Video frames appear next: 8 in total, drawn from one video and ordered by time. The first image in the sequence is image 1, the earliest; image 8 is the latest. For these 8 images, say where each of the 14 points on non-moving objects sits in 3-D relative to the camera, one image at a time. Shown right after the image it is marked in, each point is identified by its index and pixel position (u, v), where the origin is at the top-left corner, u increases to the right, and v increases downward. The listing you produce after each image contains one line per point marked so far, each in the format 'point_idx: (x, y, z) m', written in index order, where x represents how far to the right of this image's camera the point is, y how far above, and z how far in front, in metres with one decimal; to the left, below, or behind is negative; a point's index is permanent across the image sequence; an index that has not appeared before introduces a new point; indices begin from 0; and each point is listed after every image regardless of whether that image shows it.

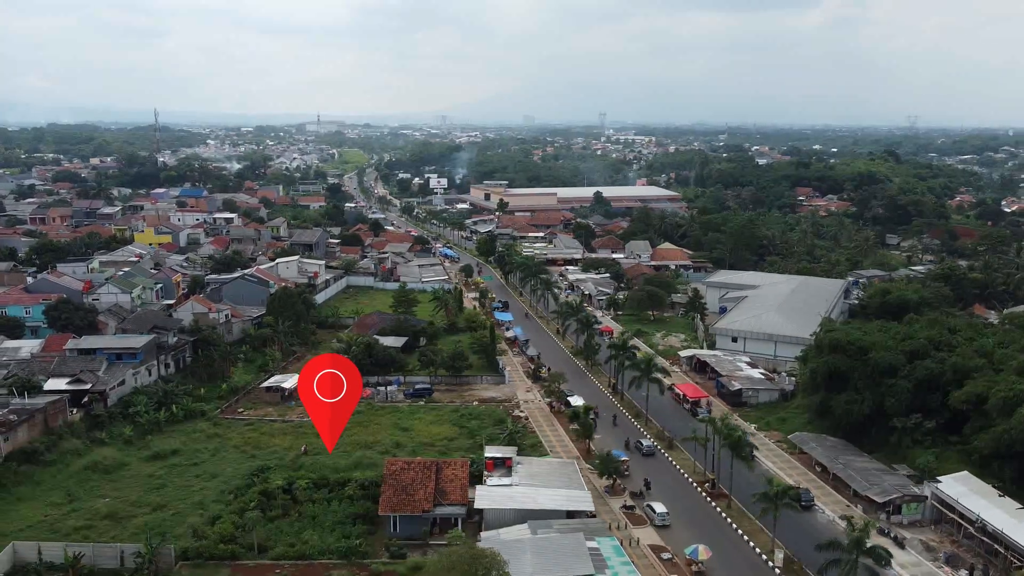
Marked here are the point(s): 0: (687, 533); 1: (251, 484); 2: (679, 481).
0: (+3.1, -4.4, +15.0) m
1: (-5.3, -4.0, +16.9) m
2: (+3.4, -3.9, +17.0) m
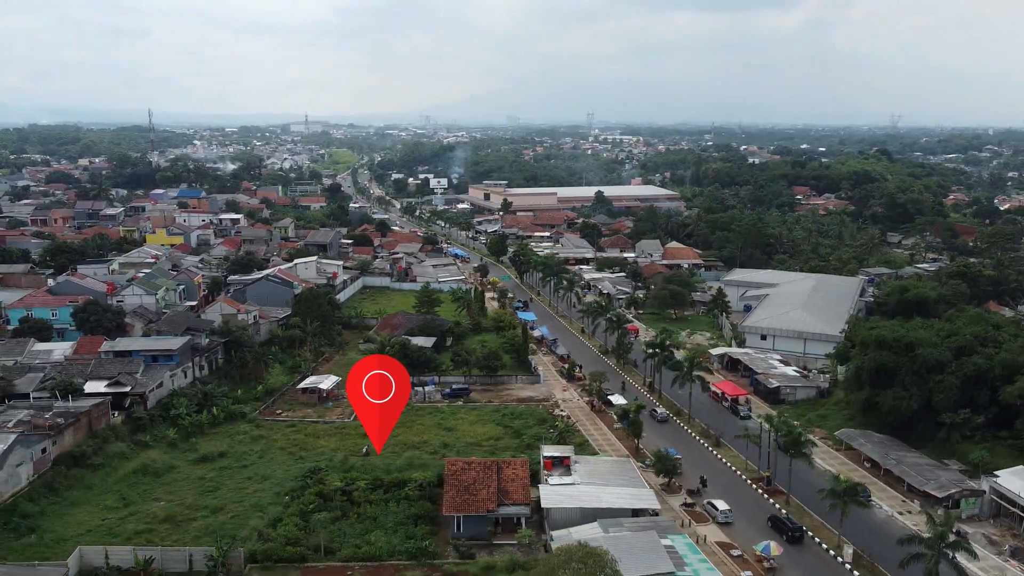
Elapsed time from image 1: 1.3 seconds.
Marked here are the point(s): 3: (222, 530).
0: (+4.2, -4.3, +15.1) m
1: (-4.1, -4.0, +16.8) m
2: (+4.6, -3.9, +17.1) m
3: (-5.3, -4.4, +15.1) m
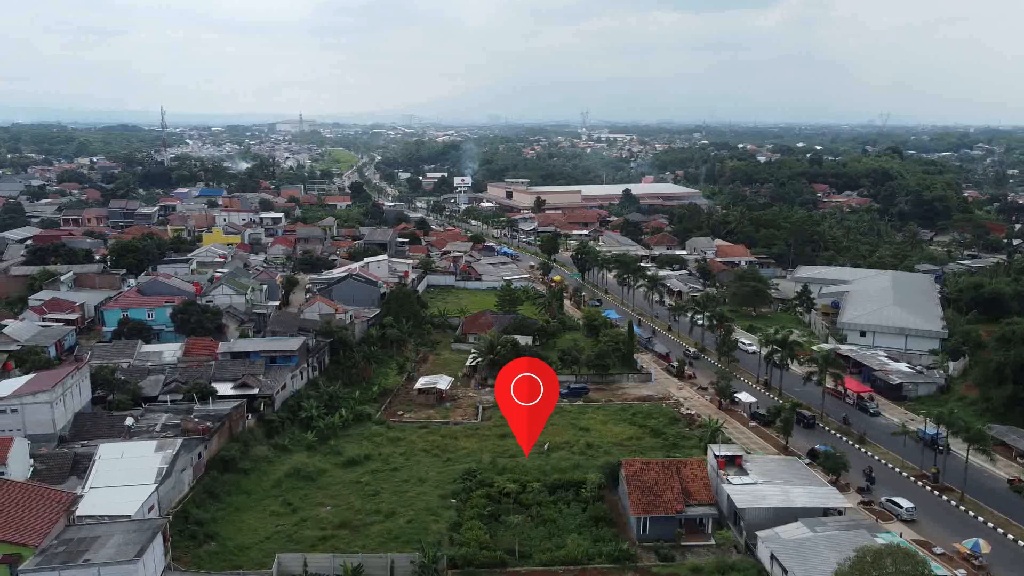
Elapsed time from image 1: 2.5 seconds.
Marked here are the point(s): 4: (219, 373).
0: (+7.6, -4.2, +14.9) m
1: (-0.8, -4.0, +16.5) m
2: (+7.9, -3.8, +17.0) m
3: (-1.9, -4.4, +14.7) m
4: (-7.0, -2.0, +19.9) m
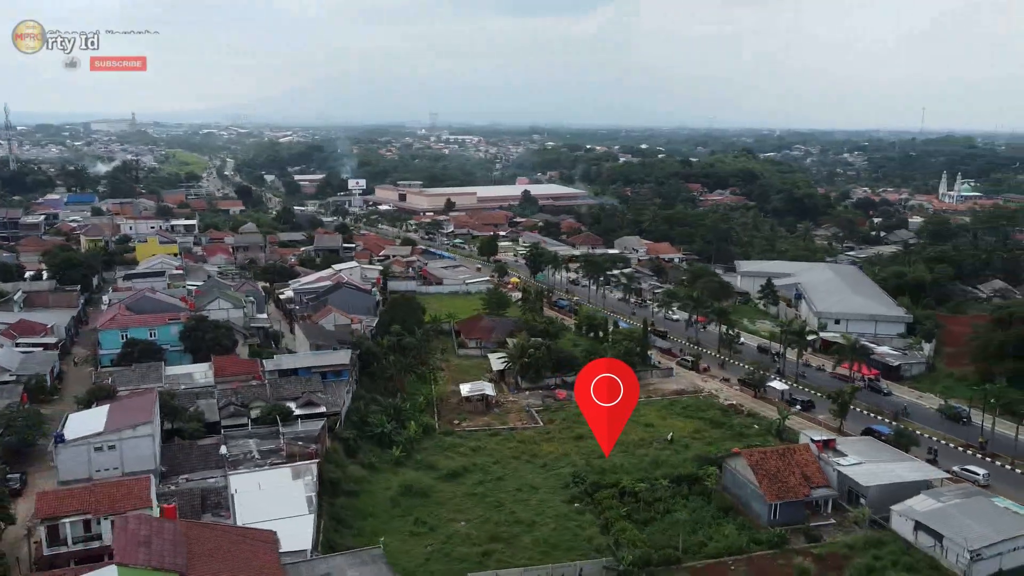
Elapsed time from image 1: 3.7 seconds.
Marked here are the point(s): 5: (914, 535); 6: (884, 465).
0: (+10.1, -4.0, +16.8) m
1: (+1.6, -4.1, +16.6) m
2: (+10.0, -3.6, +18.8) m
3: (+0.9, -4.5, +14.6) m
4: (-5.3, -2.3, +18.7) m
5: (+7.1, -4.4, +14.7) m
6: (+7.5, -3.6, +16.7) m
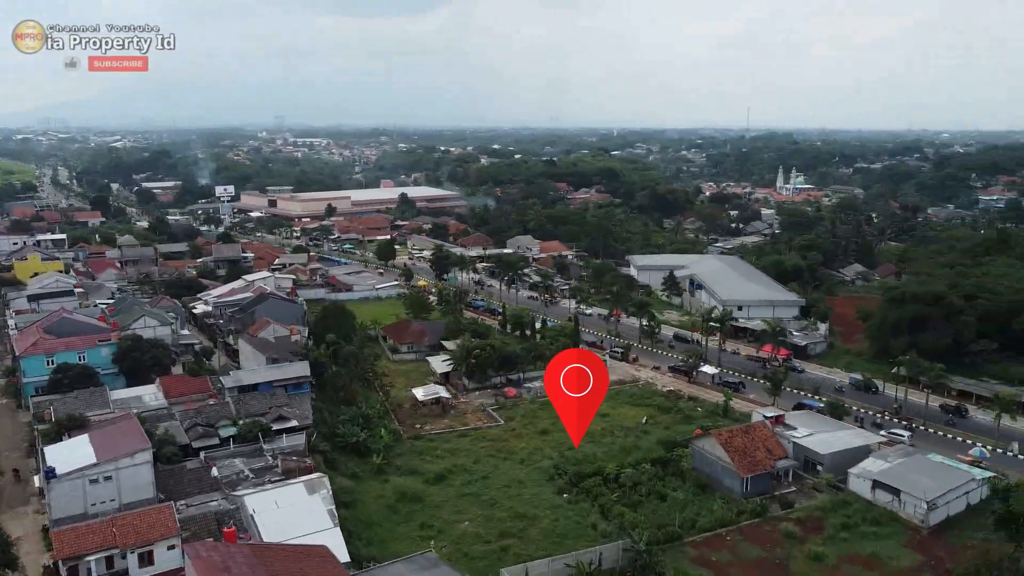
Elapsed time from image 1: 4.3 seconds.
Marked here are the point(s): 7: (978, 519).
0: (+9.7, -3.6, +19.1) m
1: (+1.4, -4.1, +17.3) m
2: (+9.1, -3.2, +21.1) m
3: (+1.0, -4.5, +15.3) m
4: (-5.9, -2.6, +18.1) m
5: (+7.2, -4.1, +16.5) m
6: (+7.1, -3.3, +18.5) m
7: (+8.9, -4.4, +15.9) m
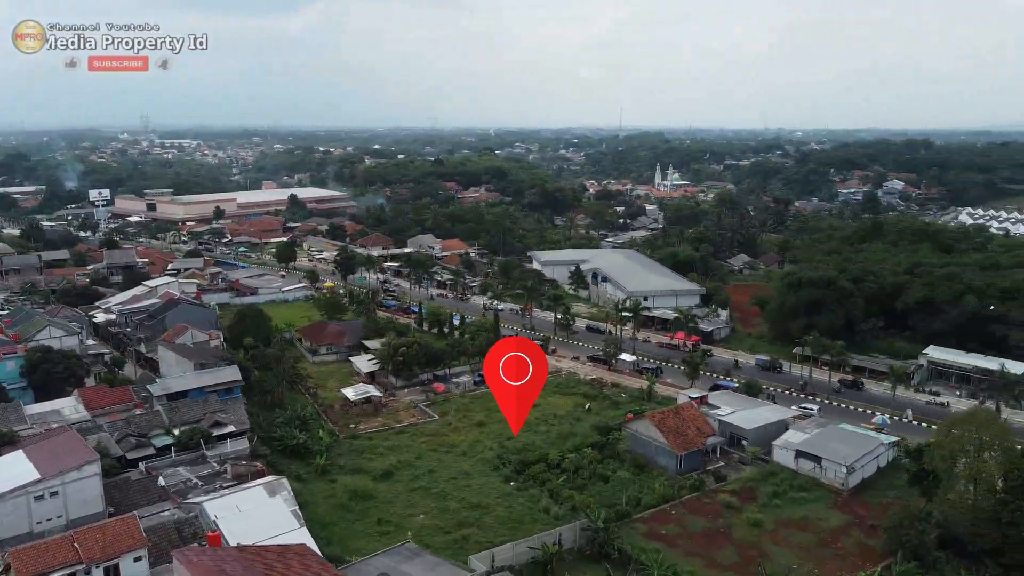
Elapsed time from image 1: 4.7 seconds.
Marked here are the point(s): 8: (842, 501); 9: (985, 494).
0: (+8.2, -3.2, +20.7) m
1: (+0.2, -3.9, +17.8) m
2: (+7.3, -2.8, +22.6) m
3: (+0.2, -4.3, +15.7) m
4: (-7.1, -2.7, +17.5) m
5: (+6.1, -3.7, +17.8) m
6: (+5.7, -3.0, +19.8) m
7: (+7.9, -4.0, +17.5) m
8: (+6.6, -4.2, +16.5) m
9: (+8.1, -3.6, +14.2) m
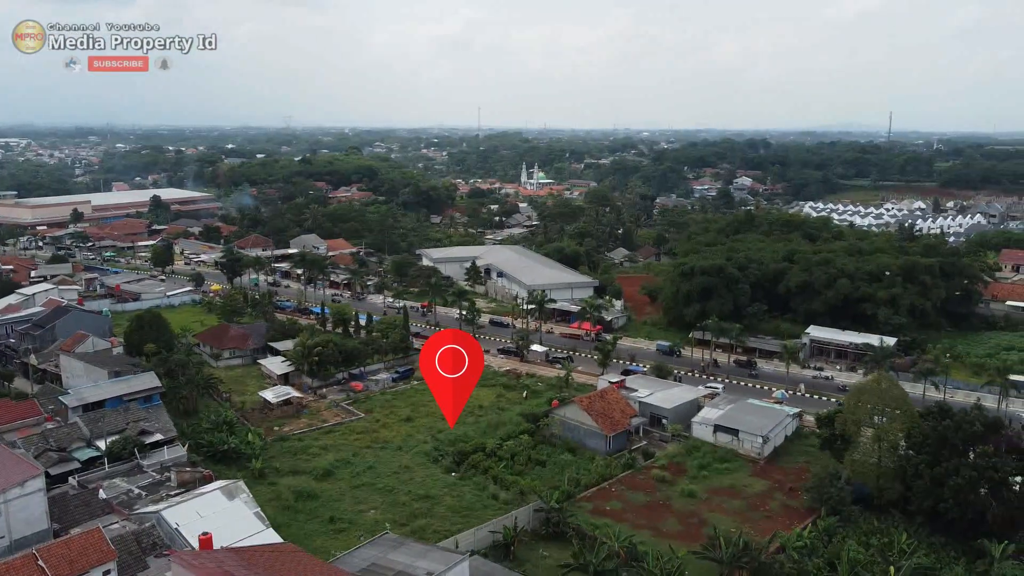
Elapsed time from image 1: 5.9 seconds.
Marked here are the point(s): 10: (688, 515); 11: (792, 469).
0: (+6.2, -2.8, +22.4) m
1: (-1.1, -3.8, +18.1) m
2: (+5.0, -2.5, +24.1) m
3: (-0.8, -4.2, +16.0) m
4: (-8.3, -2.8, +16.6) m
5: (+4.7, -3.4, +19.1) m
6: (+3.9, -2.7, +21.0) m
7: (+6.6, -3.7, +19.1) m
8: (+5.4, -3.9, +18.0) m
9: (+7.3, -3.2, +15.9) m
10: (+3.4, -4.3, +15.8) m
11: (+6.0, -3.9, +17.9) m
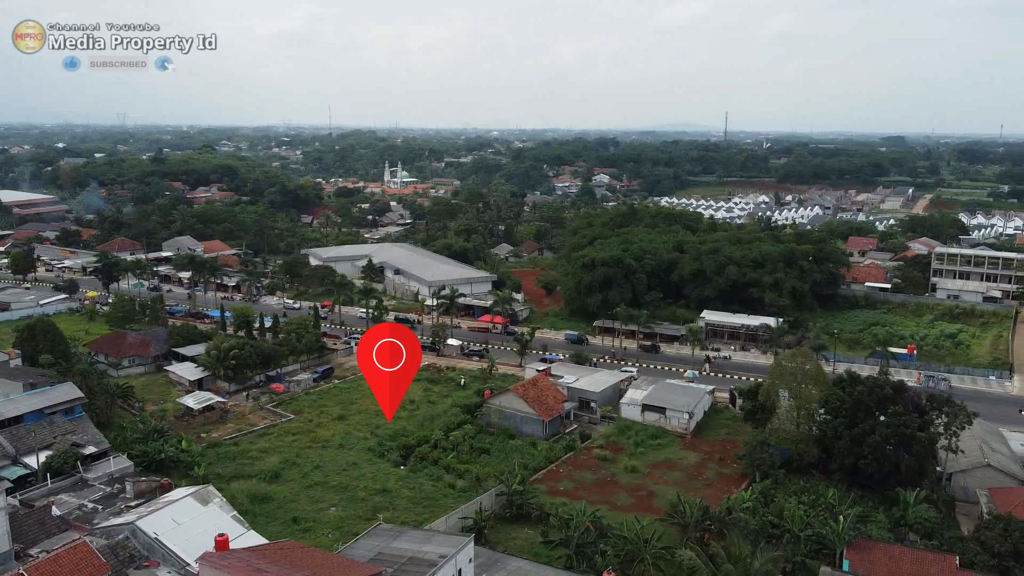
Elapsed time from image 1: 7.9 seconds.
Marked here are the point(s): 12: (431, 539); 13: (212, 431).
0: (+4.1, -2.5, +23.8) m
1: (-2.3, -3.6, +18.2) m
2: (+2.6, -2.2, +25.2) m
3: (-1.6, -4.1, +16.3) m
4: (-9.1, -2.9, +15.5) m
5: (+3.2, -3.1, +20.3) m
6: (+2.1, -2.4, +22.0) m
7: (+5.1, -3.3, +20.6) m
8: (+4.1, -3.6, +19.3) m
9: (+6.3, -2.8, +17.6) m
10: (+2.5, -4.1, +16.8) m
11: (+4.8, -3.6, +19.3) m
12: (-1.2, -3.5, +11.6) m
13: (-7.0, -3.4, +19.5) m
